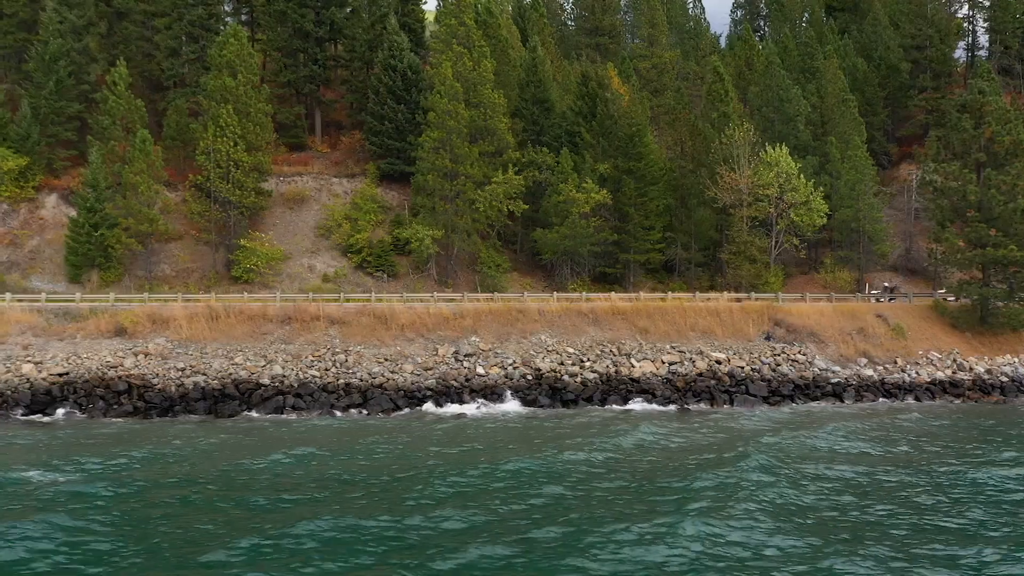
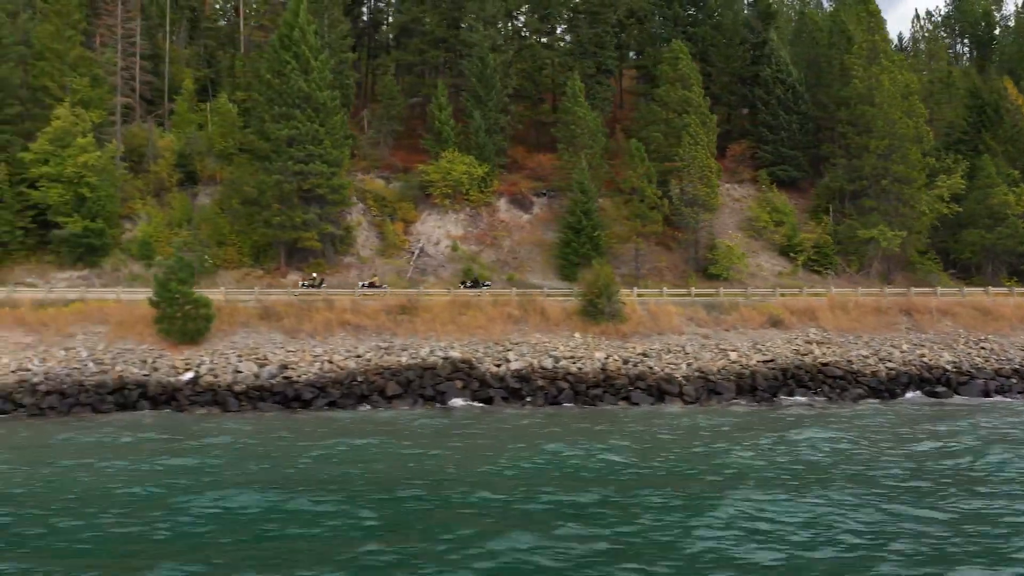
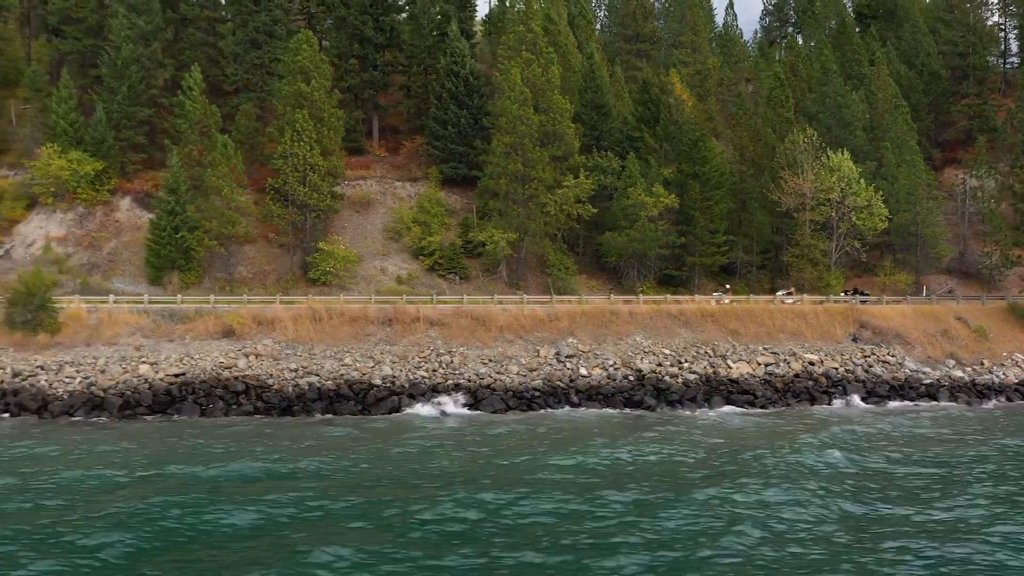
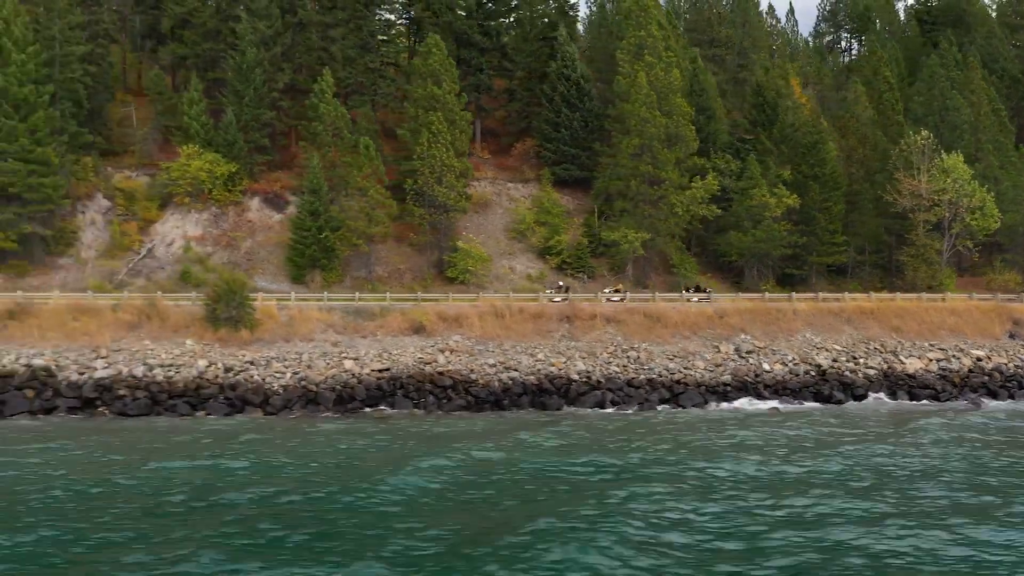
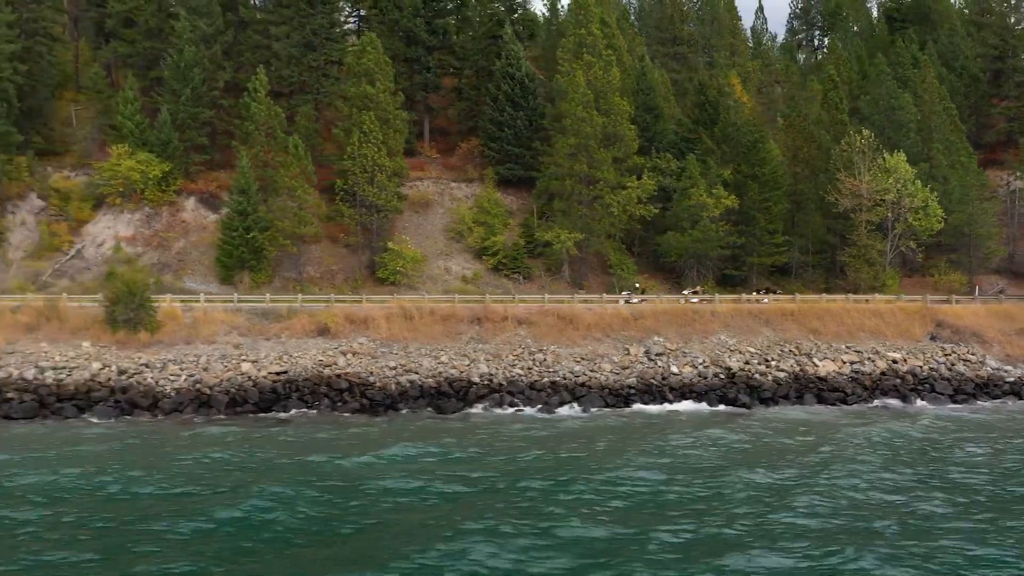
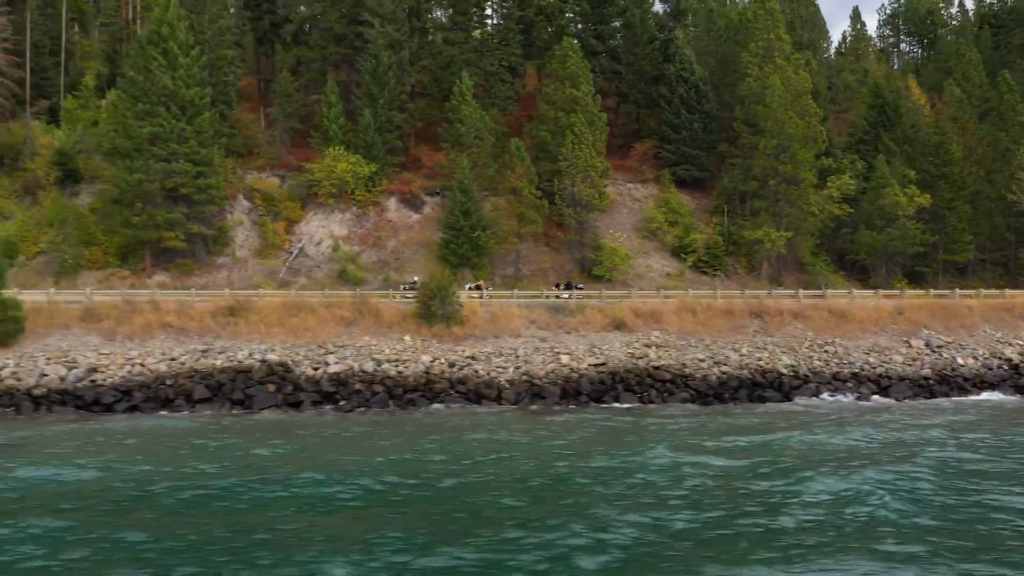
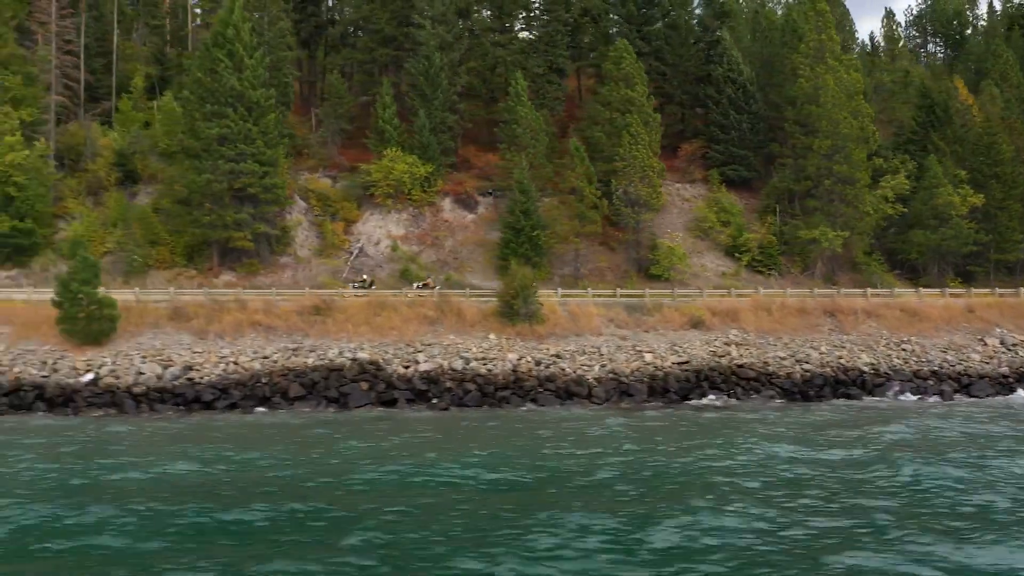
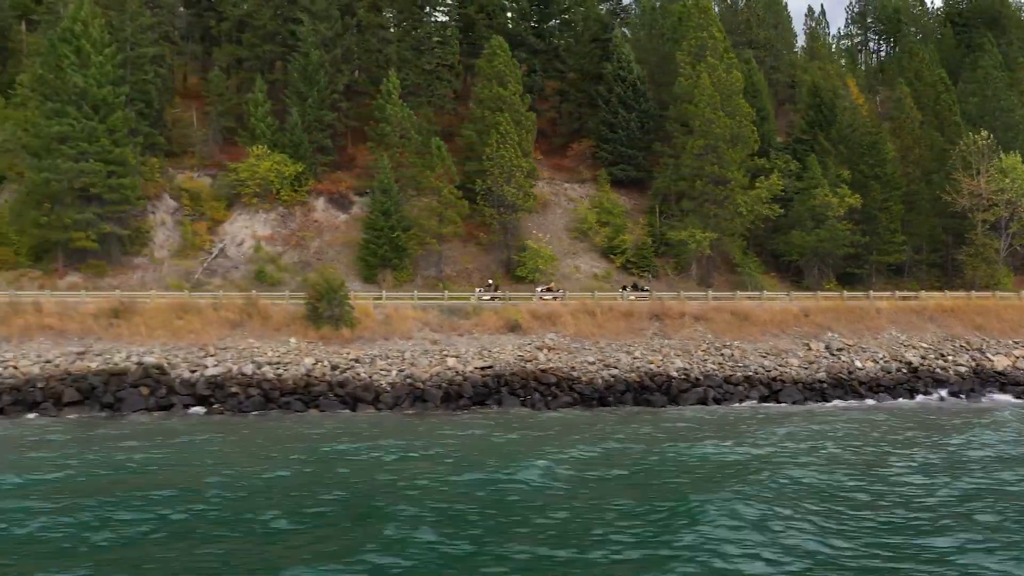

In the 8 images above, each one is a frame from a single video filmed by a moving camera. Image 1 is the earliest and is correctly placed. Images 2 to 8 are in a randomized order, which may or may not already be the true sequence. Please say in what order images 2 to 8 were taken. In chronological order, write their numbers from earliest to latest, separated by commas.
3, 5, 4, 8, 6, 7, 2
